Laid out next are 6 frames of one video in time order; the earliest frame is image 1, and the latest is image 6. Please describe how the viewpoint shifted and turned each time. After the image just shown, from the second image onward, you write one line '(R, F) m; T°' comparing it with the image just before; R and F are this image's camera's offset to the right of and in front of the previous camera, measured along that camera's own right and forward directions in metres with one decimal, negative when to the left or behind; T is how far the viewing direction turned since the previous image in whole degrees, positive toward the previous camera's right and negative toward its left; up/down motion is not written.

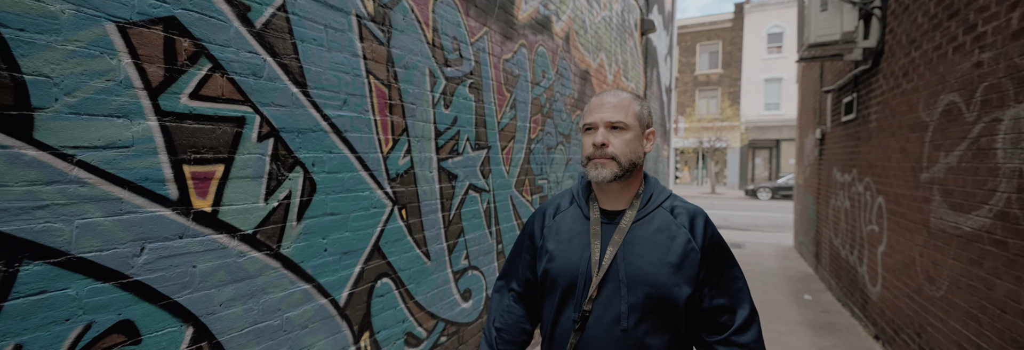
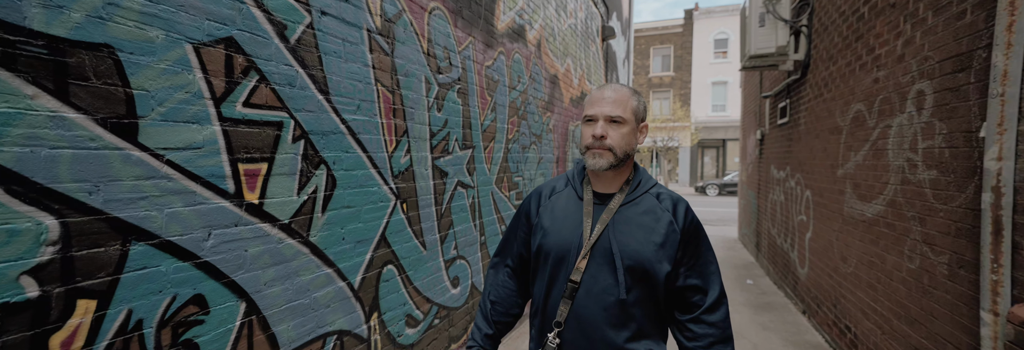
(-0.2, -0.3) m; +5°
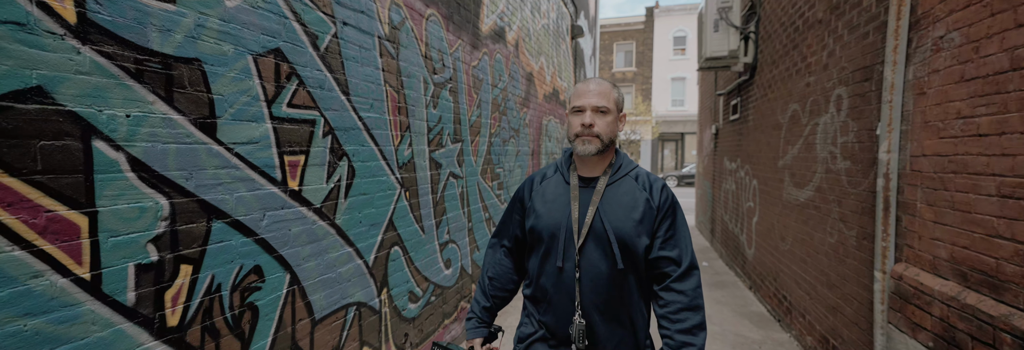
(-0.2, -0.4) m; +5°
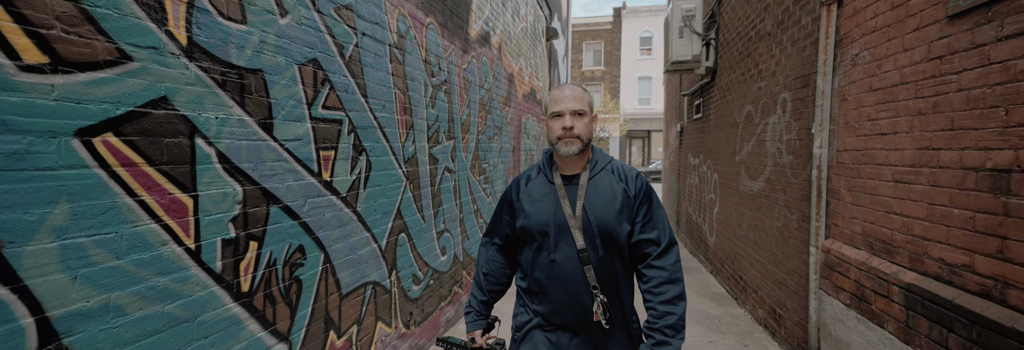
(-0.2, -0.4) m; +4°
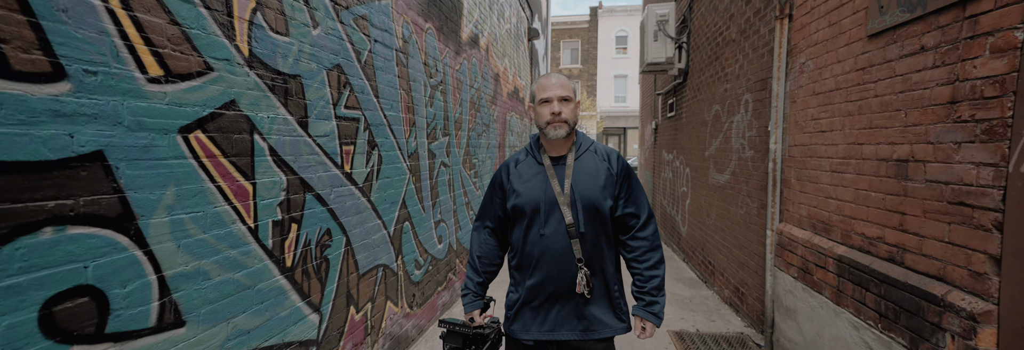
(-0.1, -0.3) m; +3°
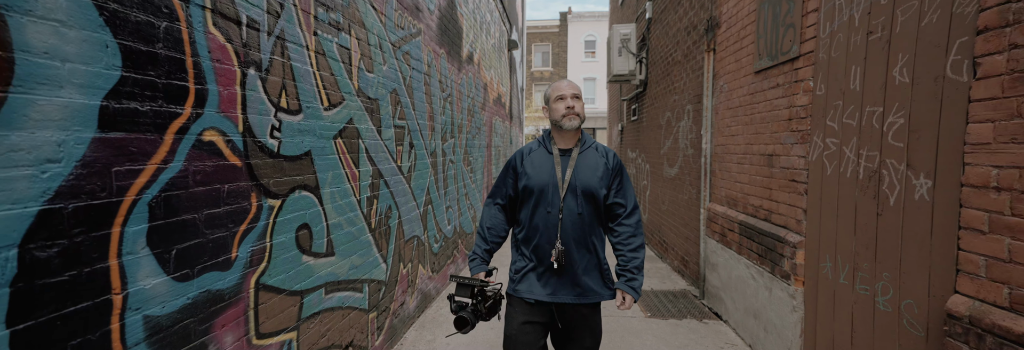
(-0.3, -1.0) m; +4°
